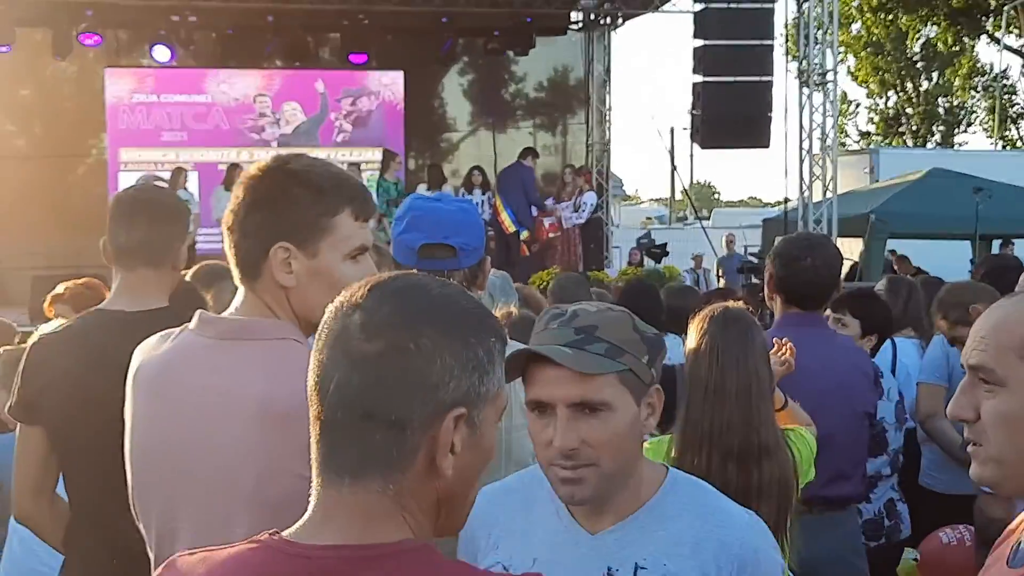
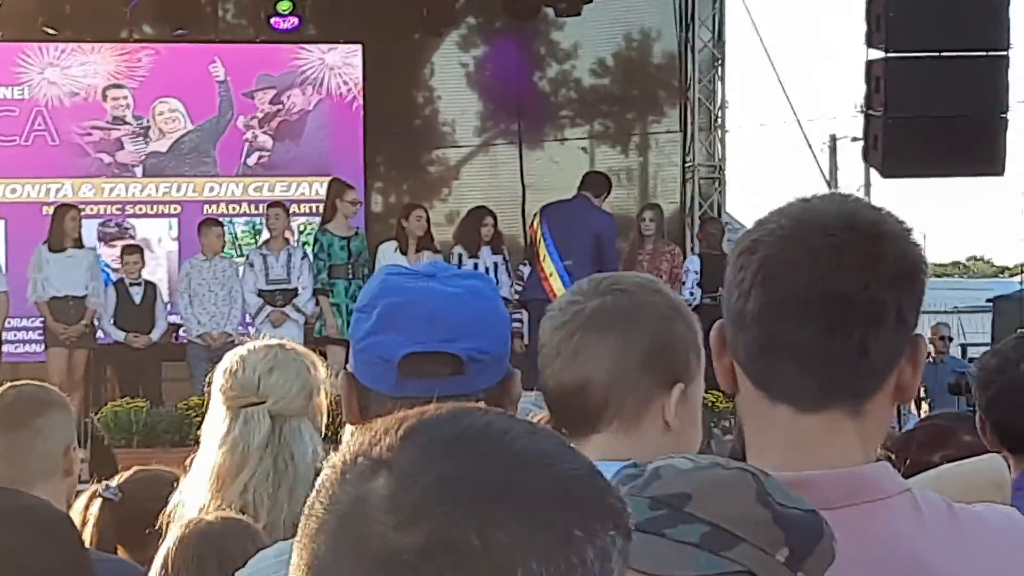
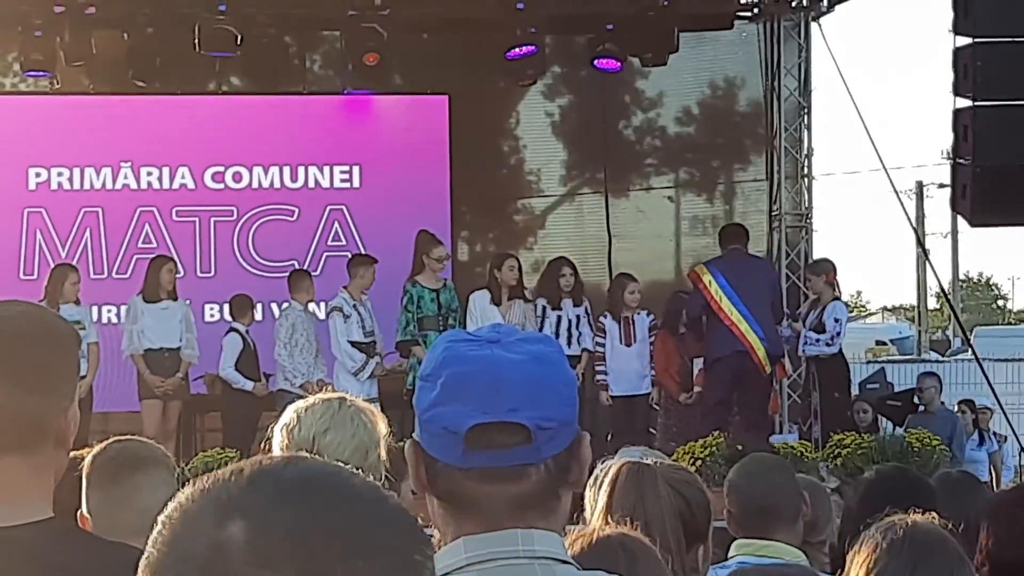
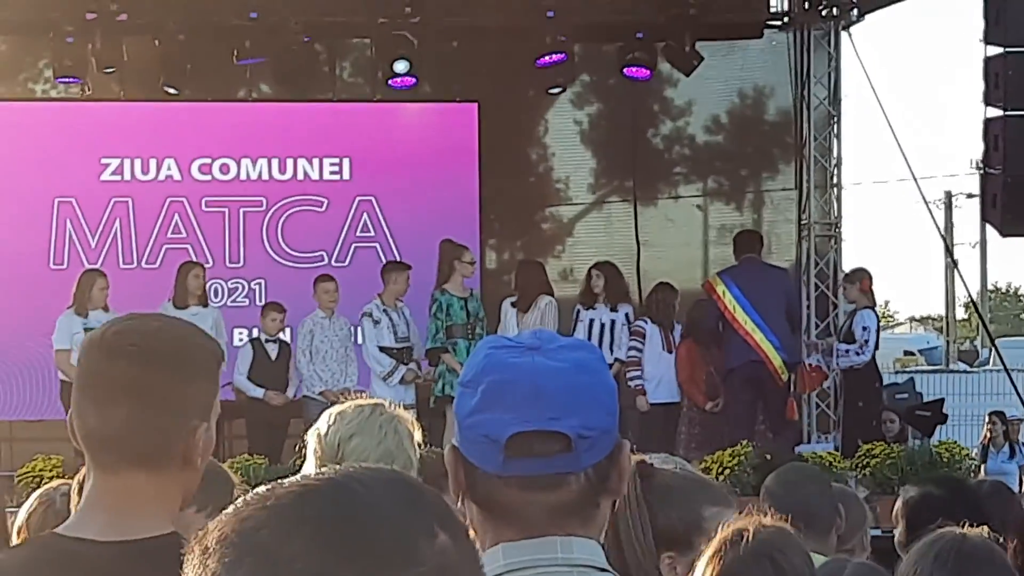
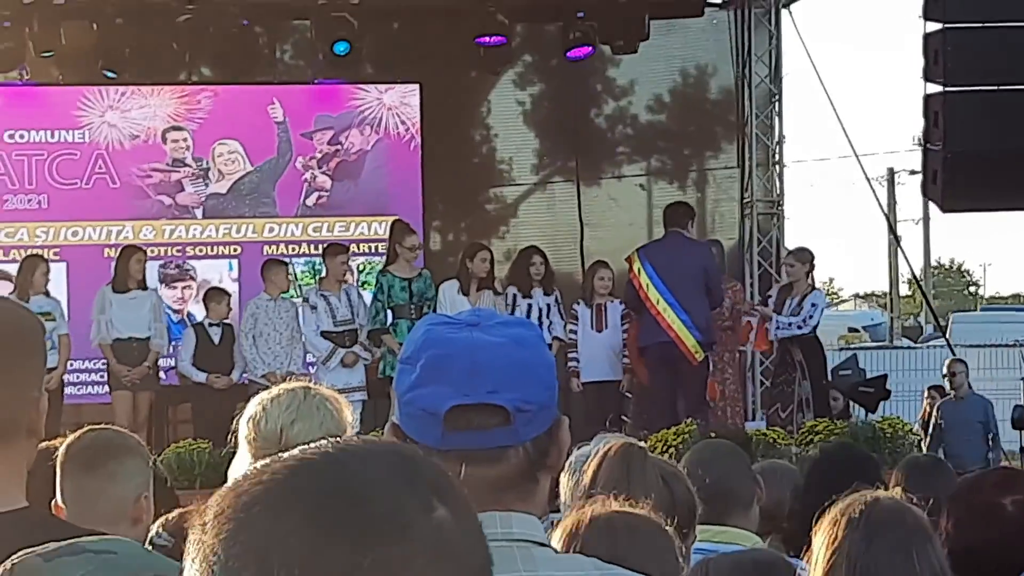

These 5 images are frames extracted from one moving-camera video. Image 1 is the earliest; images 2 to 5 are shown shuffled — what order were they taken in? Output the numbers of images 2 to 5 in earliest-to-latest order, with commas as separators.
2, 5, 3, 4
